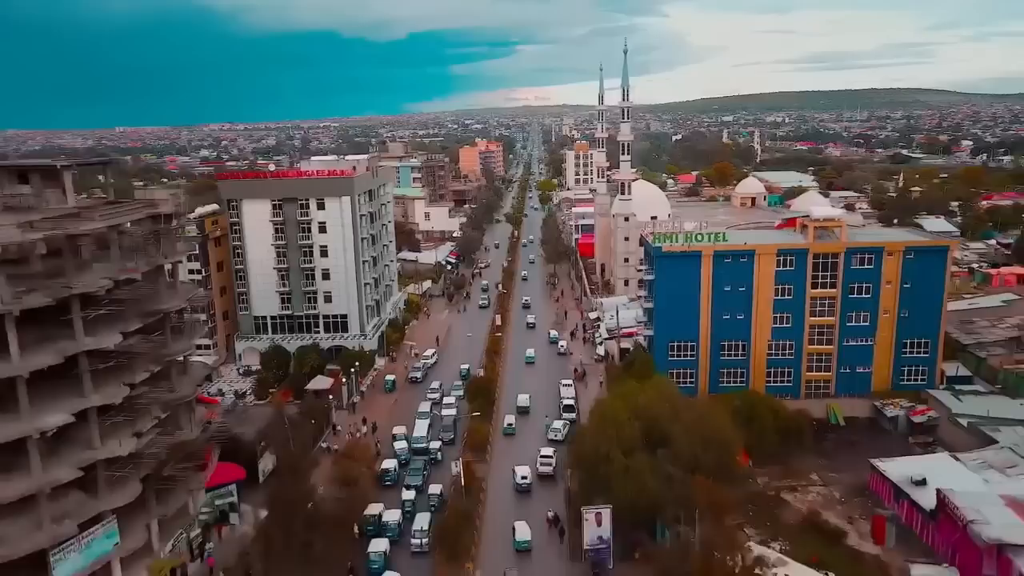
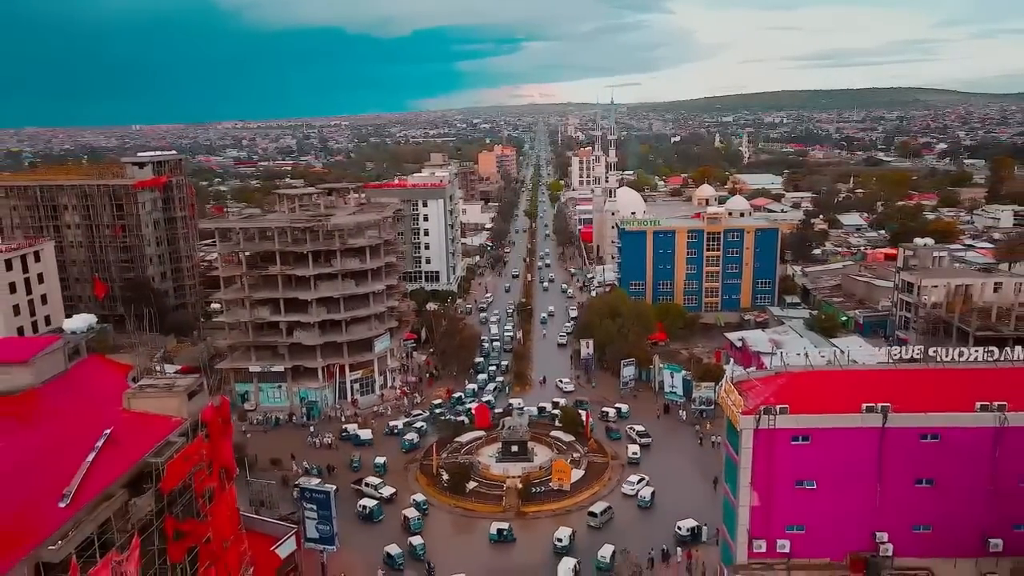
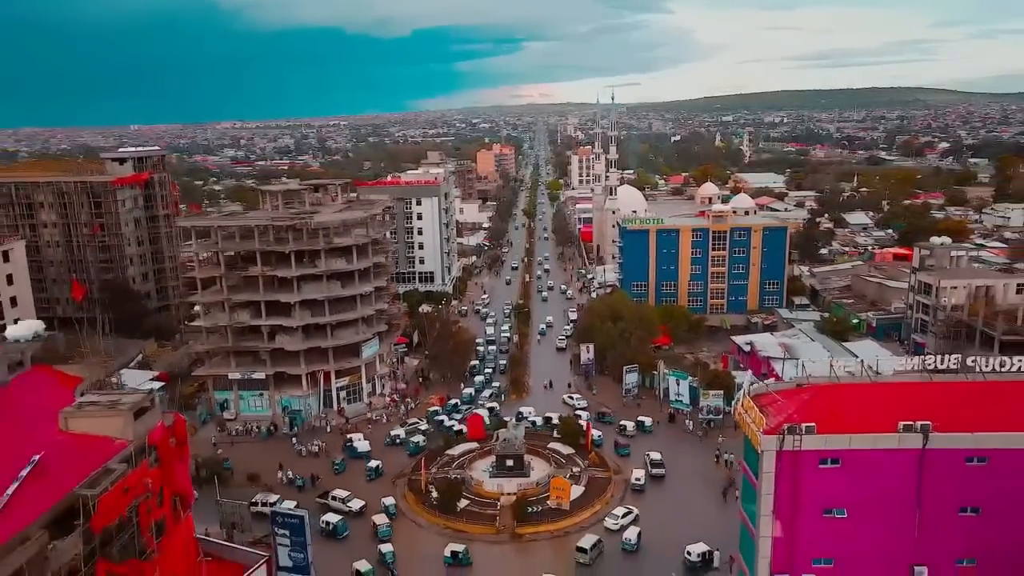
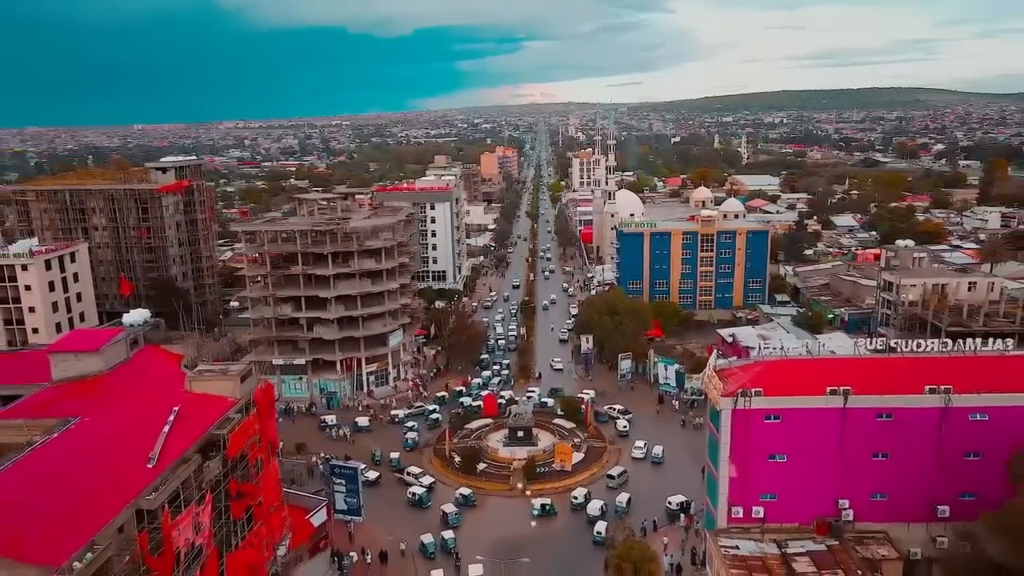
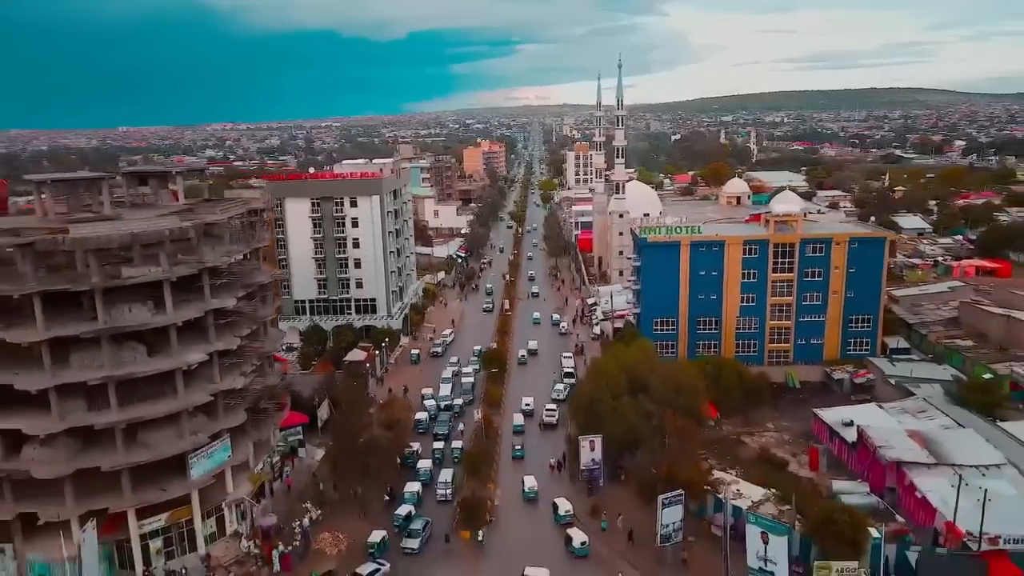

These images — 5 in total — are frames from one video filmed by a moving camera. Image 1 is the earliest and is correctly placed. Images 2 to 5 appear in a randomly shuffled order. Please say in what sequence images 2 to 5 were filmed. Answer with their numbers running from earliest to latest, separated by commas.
5, 3, 2, 4
